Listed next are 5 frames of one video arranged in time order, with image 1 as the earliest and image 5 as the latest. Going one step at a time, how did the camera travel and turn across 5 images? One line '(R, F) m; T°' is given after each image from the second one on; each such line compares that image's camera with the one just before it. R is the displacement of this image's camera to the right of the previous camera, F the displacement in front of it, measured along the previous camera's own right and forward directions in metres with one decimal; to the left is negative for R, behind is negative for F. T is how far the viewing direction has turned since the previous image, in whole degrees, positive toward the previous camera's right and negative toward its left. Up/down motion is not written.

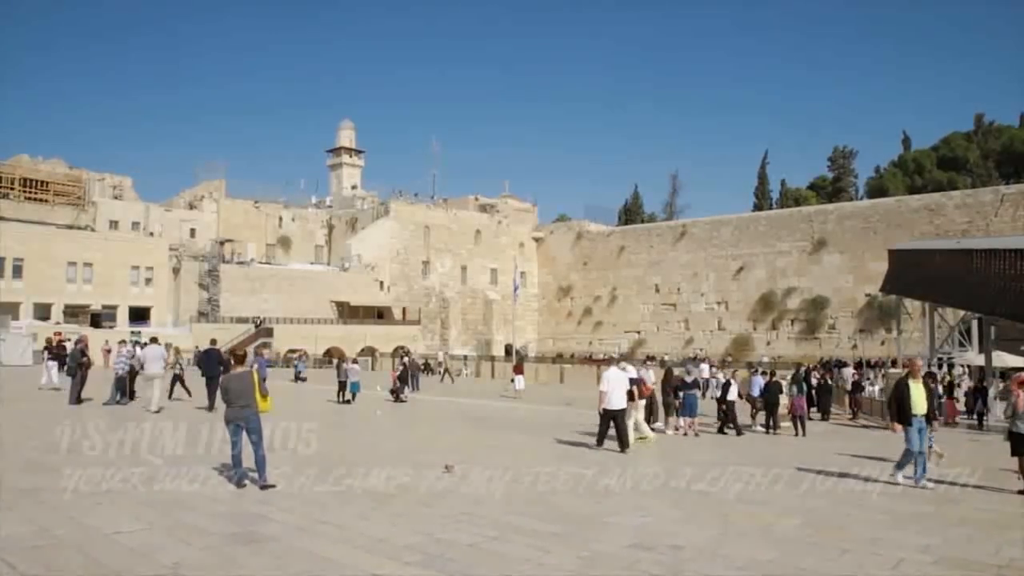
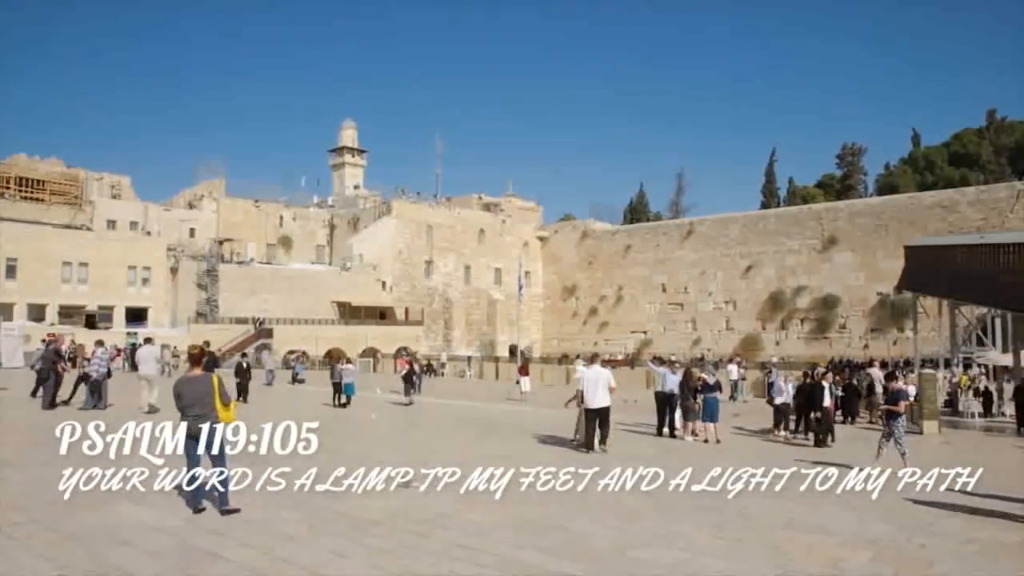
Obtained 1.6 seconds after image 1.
(0.0, +0.6) m; 0°
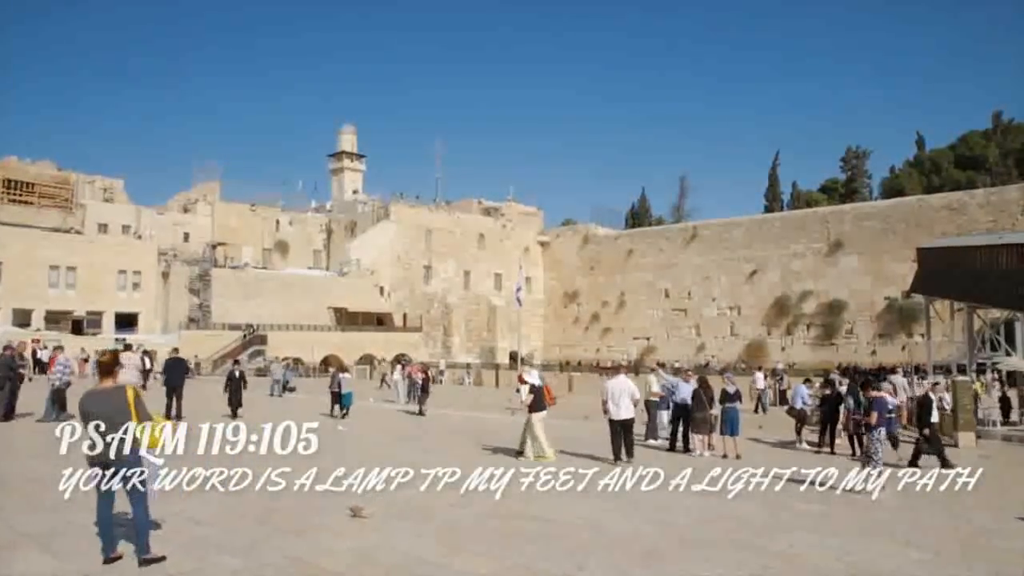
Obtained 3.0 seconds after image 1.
(0.0, +0.7) m; 0°
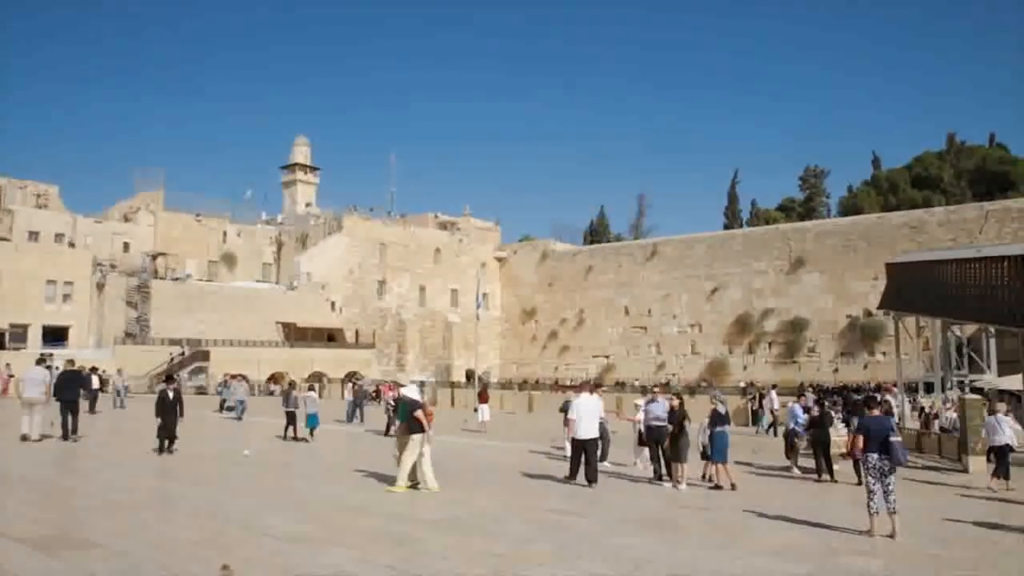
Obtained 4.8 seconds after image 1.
(0.0, +1.0) m; +3°
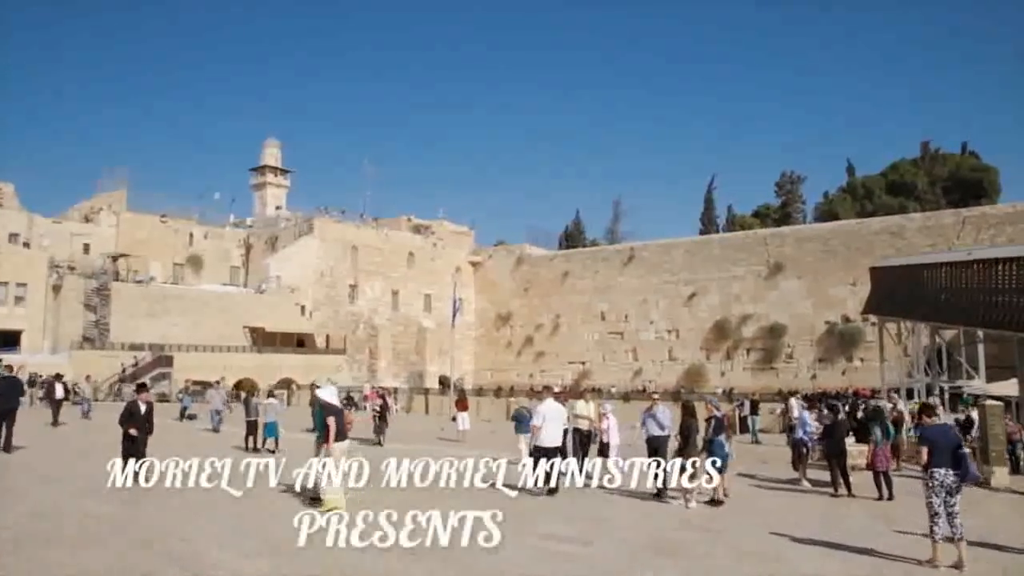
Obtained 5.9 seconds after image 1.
(-0.1, +0.7) m; +2°
